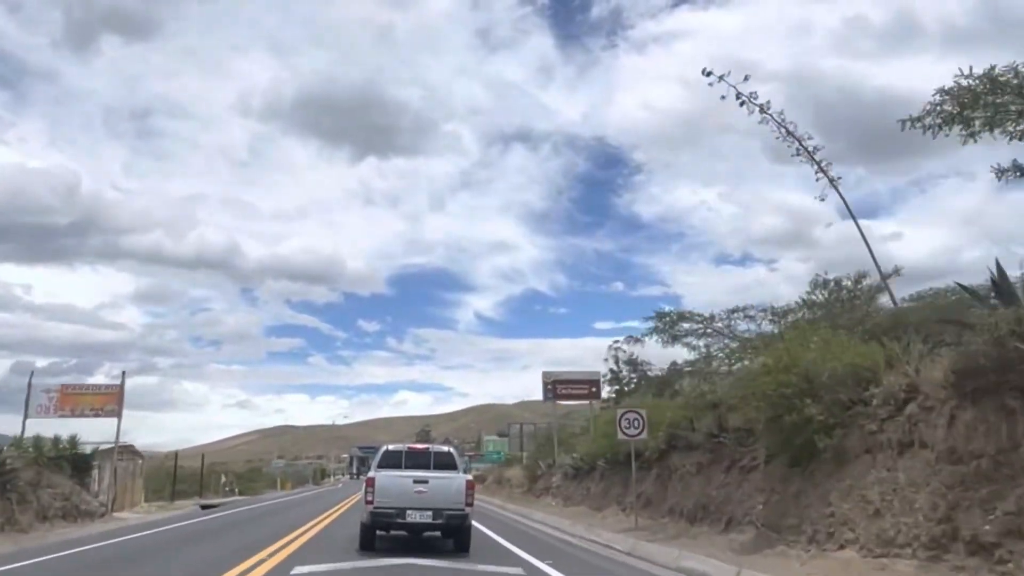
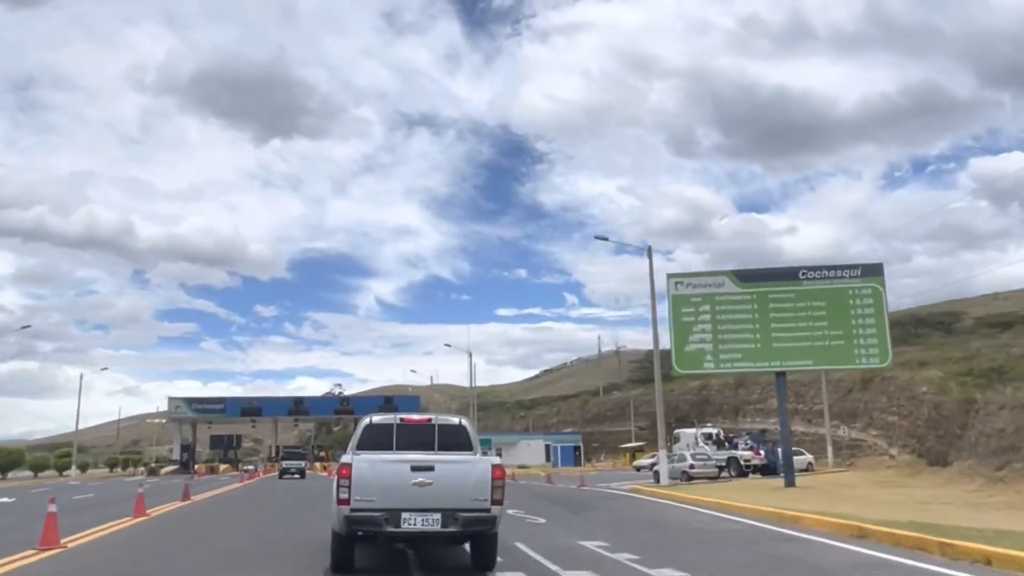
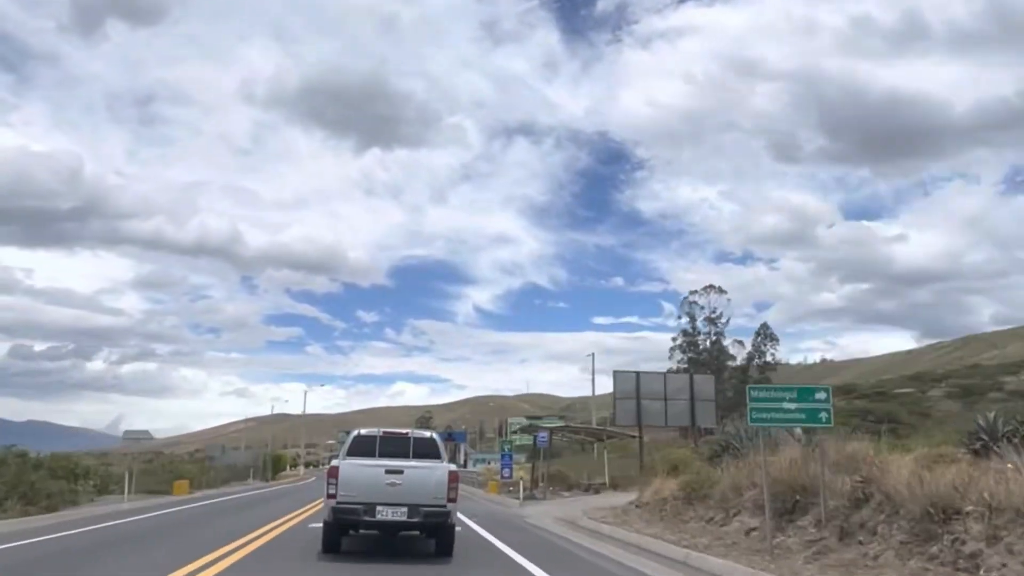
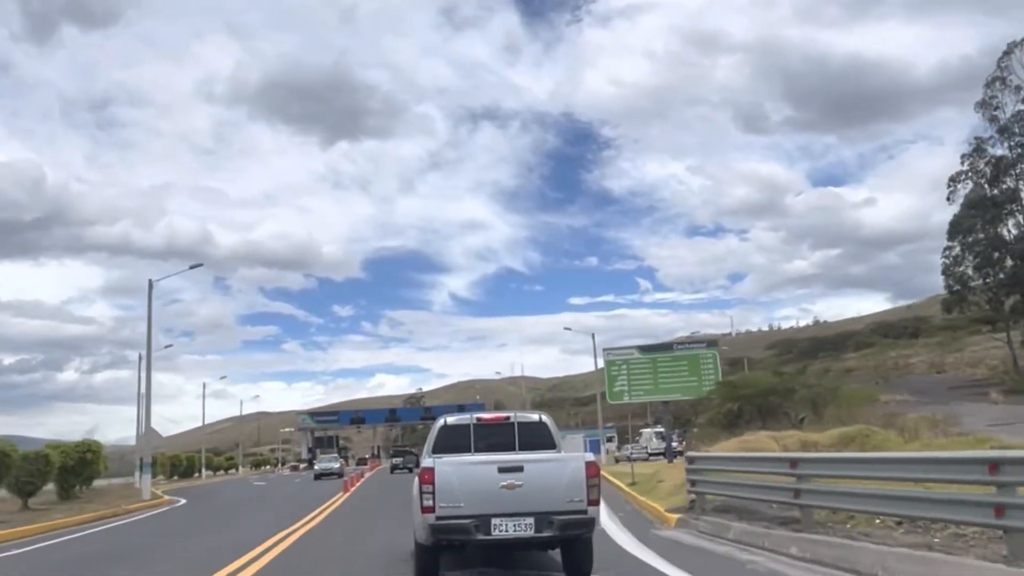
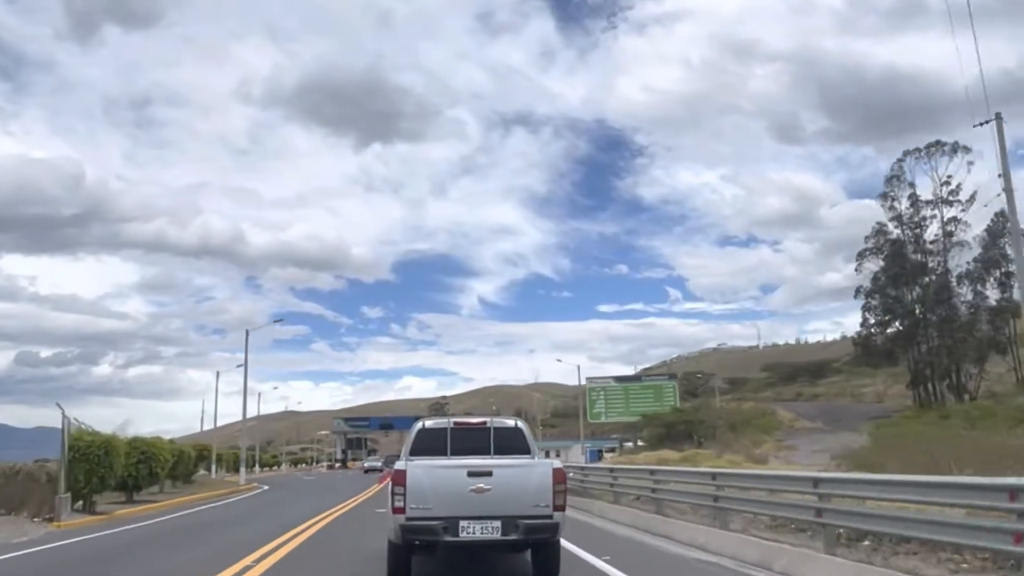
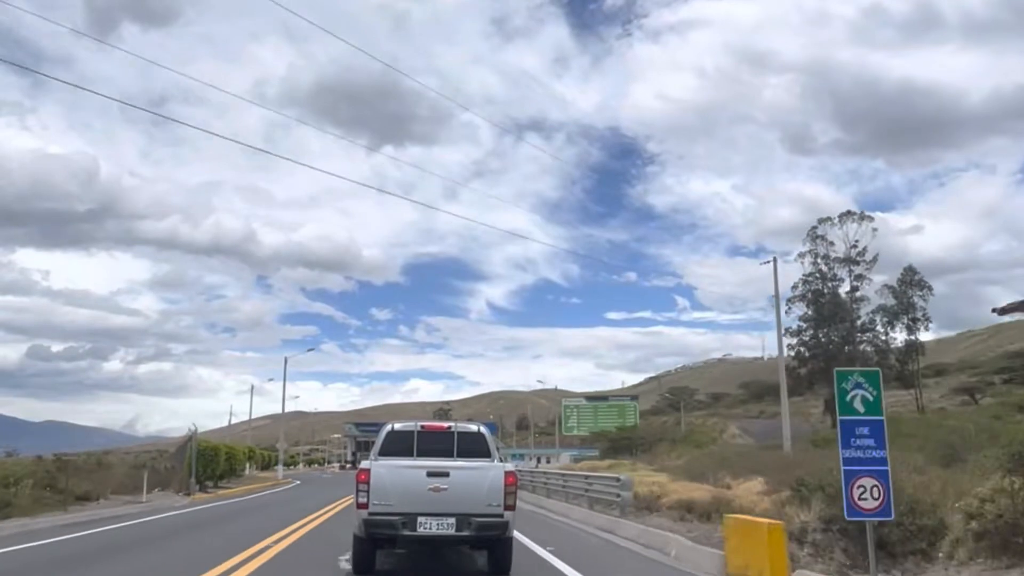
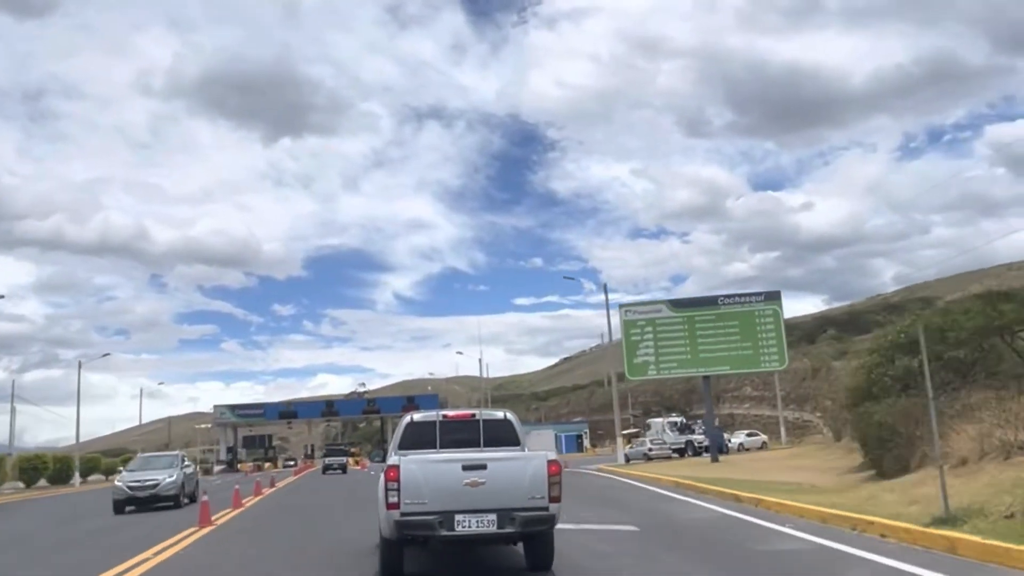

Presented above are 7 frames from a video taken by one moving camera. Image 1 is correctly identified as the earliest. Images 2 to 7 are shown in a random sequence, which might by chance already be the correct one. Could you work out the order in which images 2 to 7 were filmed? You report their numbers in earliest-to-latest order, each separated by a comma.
3, 6, 5, 4, 7, 2
